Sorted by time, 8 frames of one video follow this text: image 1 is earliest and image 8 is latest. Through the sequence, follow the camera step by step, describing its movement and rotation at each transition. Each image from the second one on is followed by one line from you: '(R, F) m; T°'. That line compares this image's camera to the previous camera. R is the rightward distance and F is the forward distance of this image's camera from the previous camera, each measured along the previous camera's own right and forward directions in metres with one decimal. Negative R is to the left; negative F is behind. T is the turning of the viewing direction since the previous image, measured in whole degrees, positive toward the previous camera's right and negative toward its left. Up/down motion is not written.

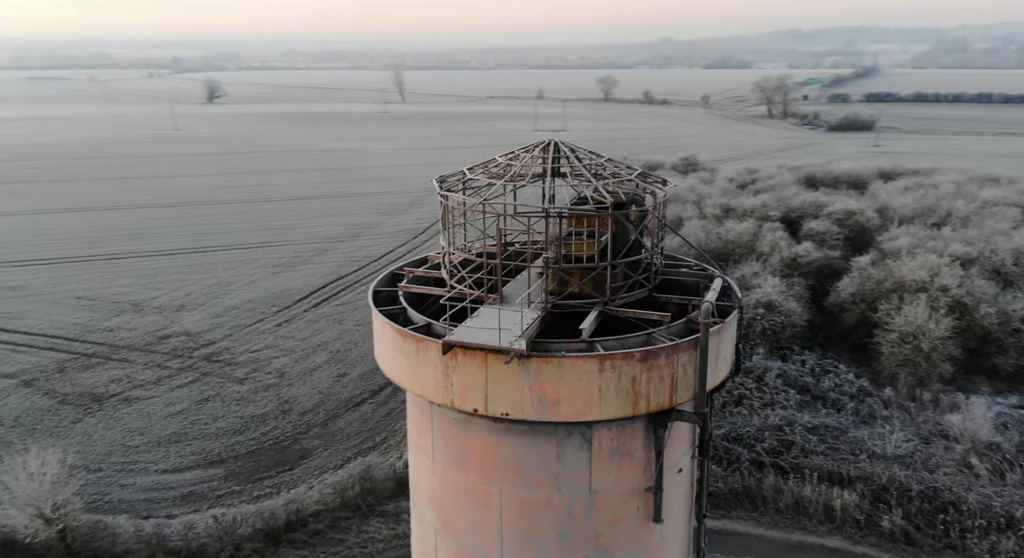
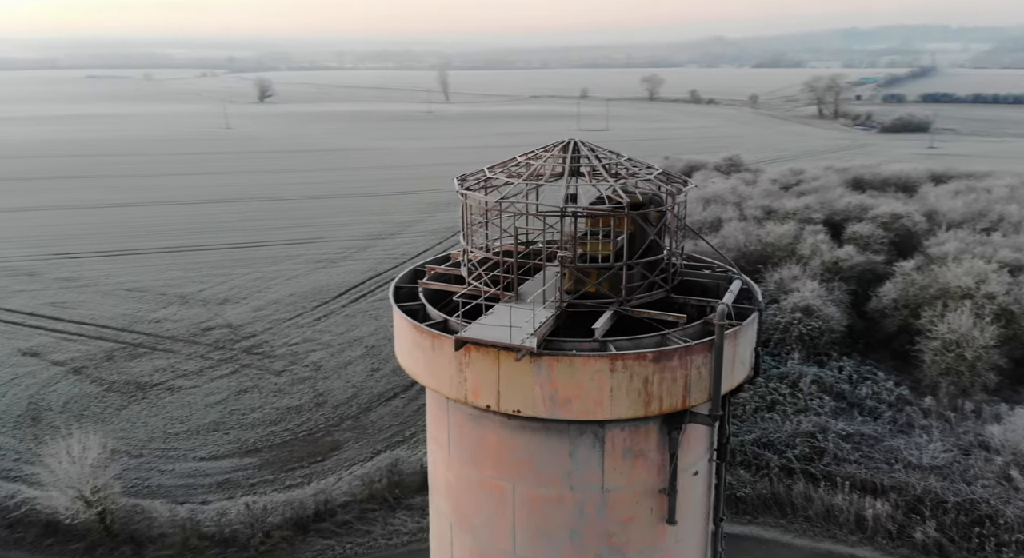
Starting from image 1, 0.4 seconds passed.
(+0.6, -0.1) m; -3°
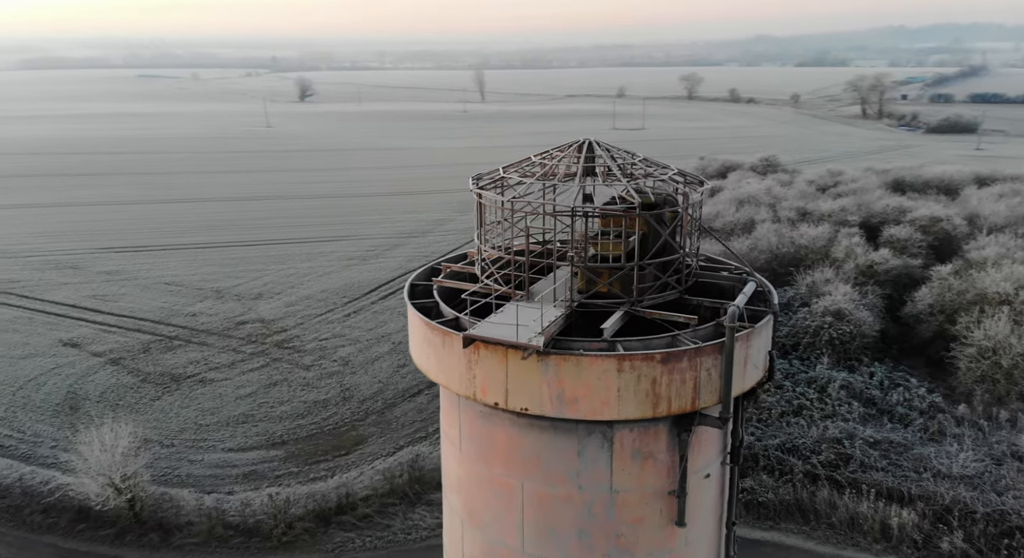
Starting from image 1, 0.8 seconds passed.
(+0.5, 0.0) m; -3°
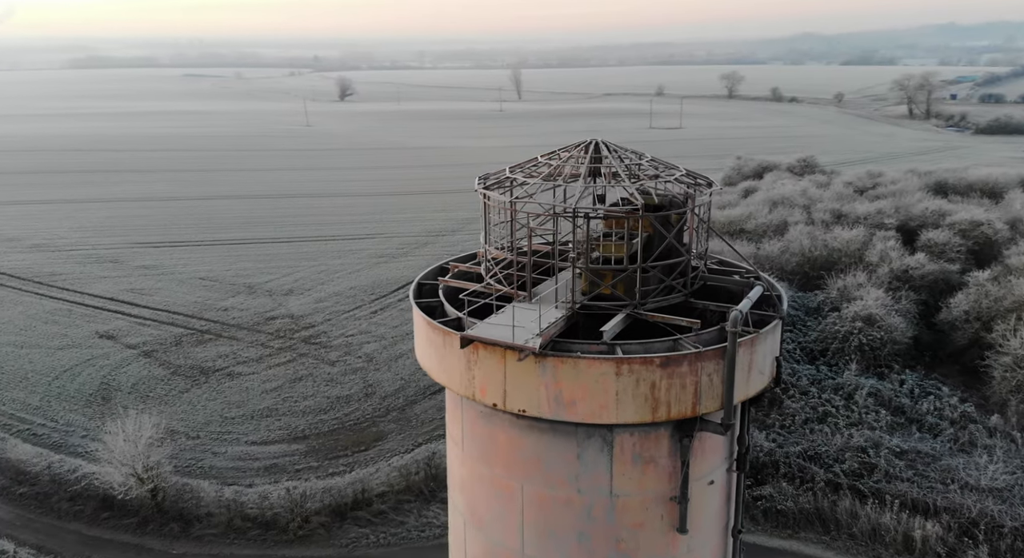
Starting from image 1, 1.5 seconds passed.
(+0.7, +0.2) m; -3°
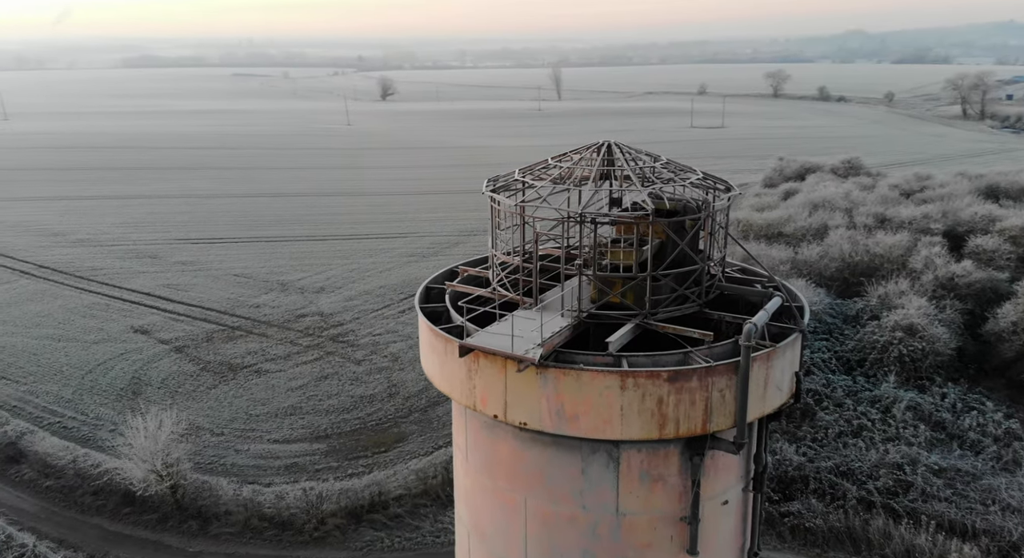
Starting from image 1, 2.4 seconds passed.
(+0.6, +0.7) m; -3°
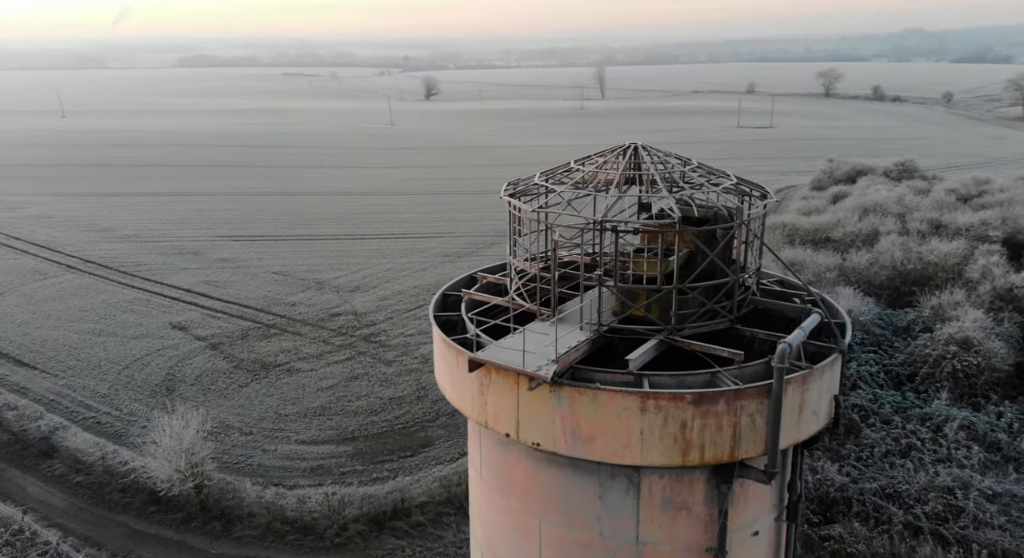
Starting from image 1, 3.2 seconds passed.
(+0.4, +0.9) m; -3°
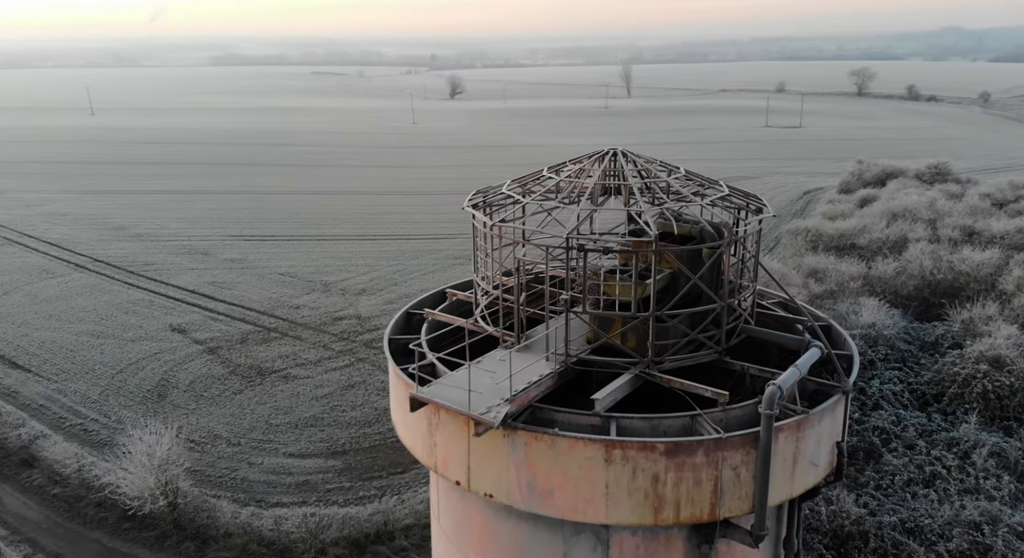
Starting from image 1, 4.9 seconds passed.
(+1.0, +1.7) m; -2°
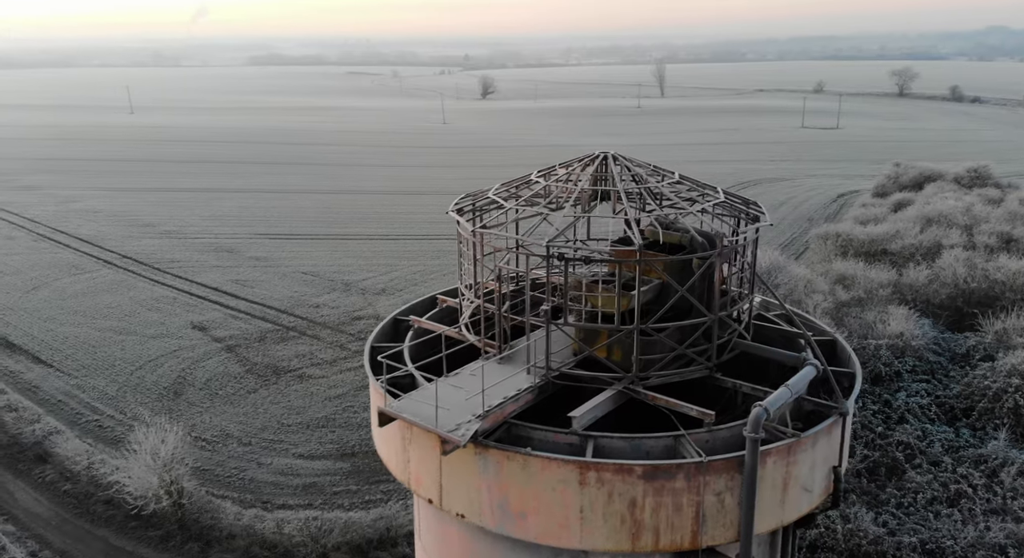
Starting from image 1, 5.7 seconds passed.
(+0.7, +0.6) m; -2°
